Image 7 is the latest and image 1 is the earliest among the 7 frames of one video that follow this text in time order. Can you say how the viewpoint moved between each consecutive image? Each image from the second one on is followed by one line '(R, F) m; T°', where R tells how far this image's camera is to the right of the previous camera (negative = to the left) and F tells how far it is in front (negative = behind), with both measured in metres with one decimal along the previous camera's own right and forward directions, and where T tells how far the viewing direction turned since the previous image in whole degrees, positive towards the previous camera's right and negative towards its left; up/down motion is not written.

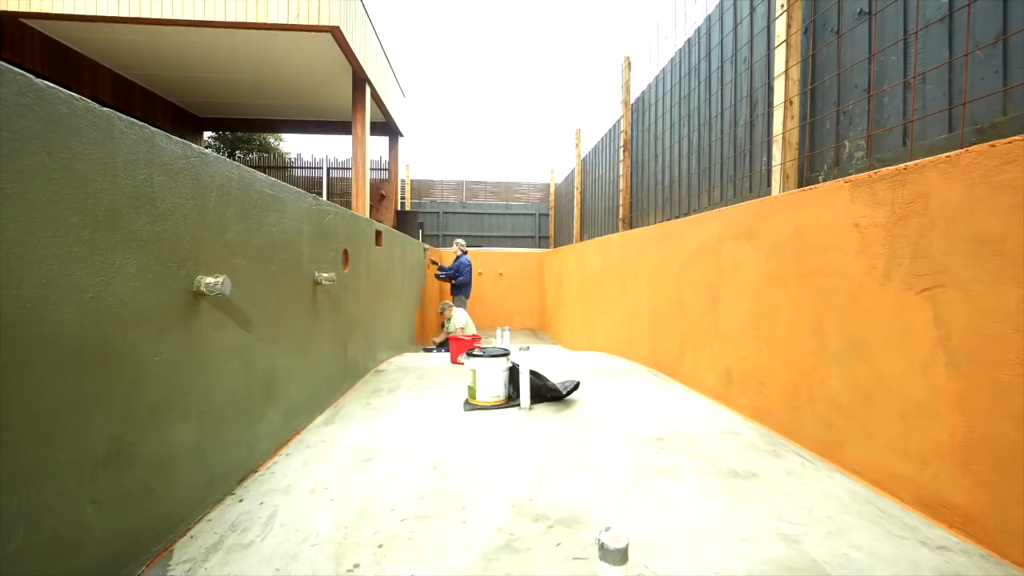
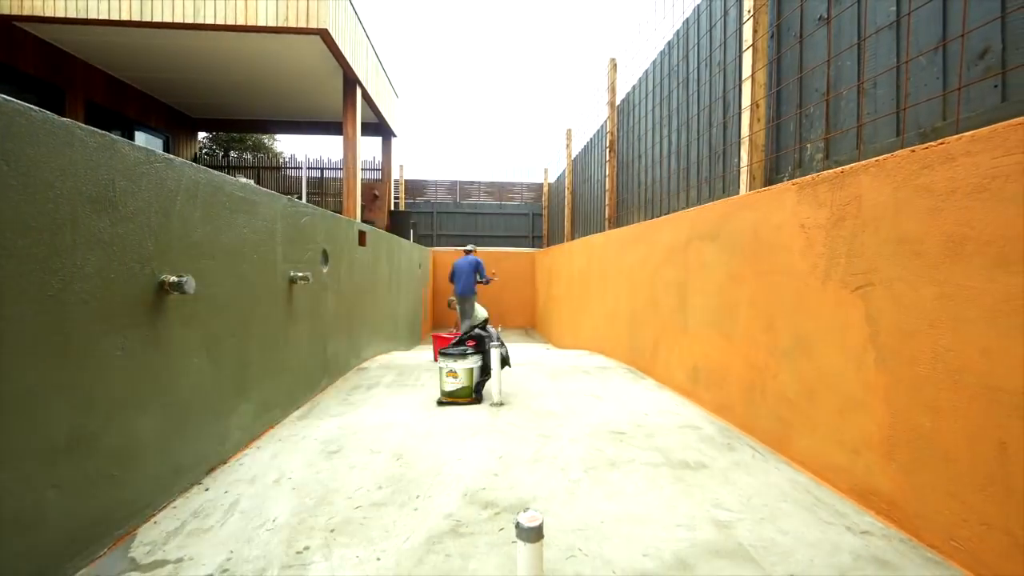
(+0.3, -0.1) m; 0°
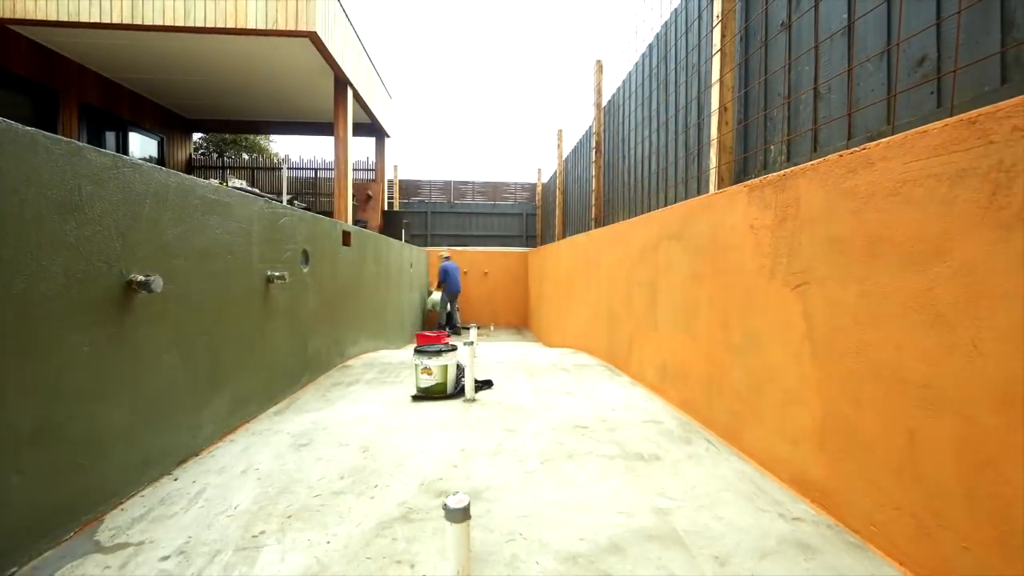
(+0.3, -0.1) m; 0°
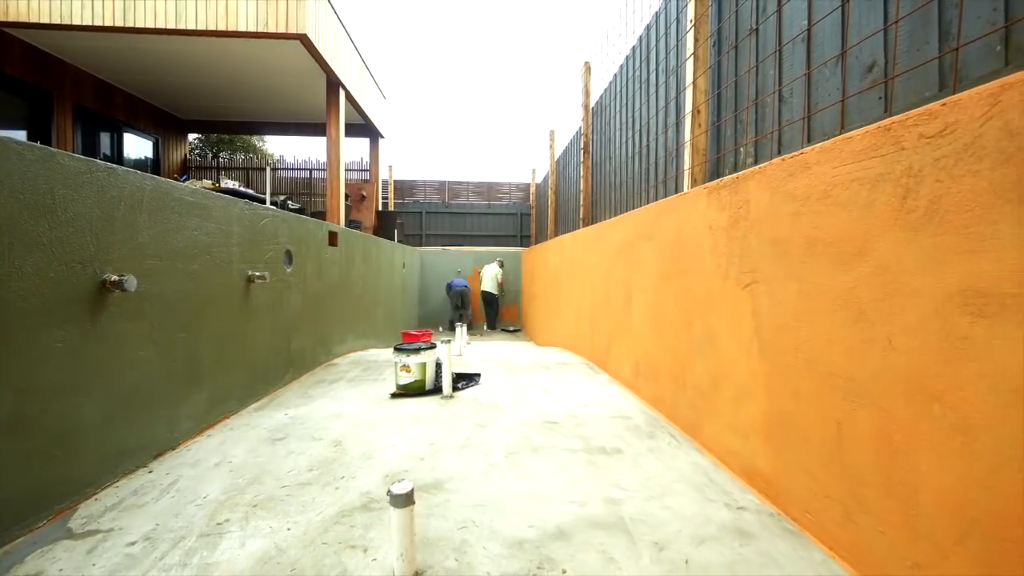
(+0.3, -0.1) m; 0°
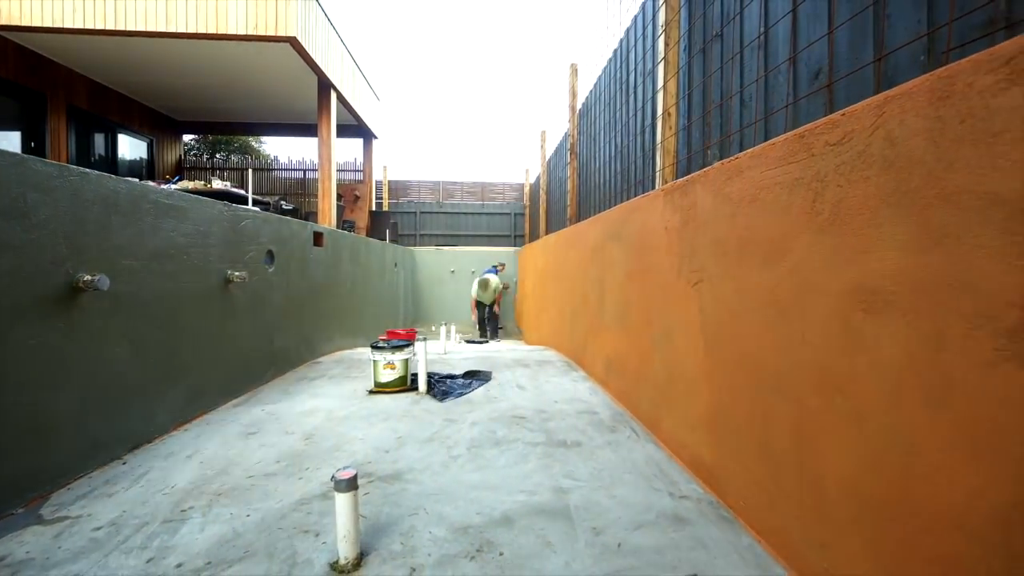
(+0.3, -0.1) m; 0°
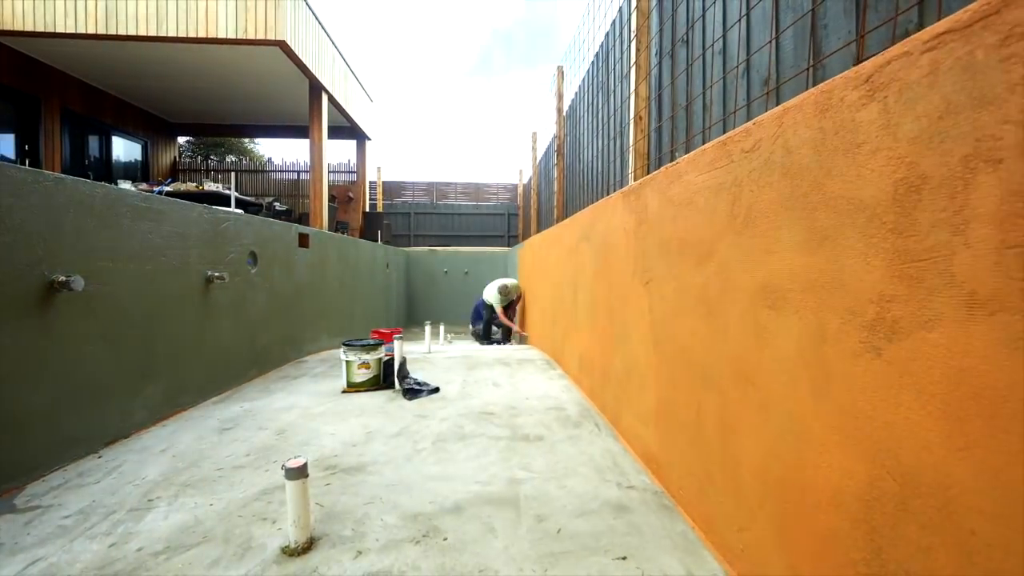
(+0.3, -0.1) m; 0°
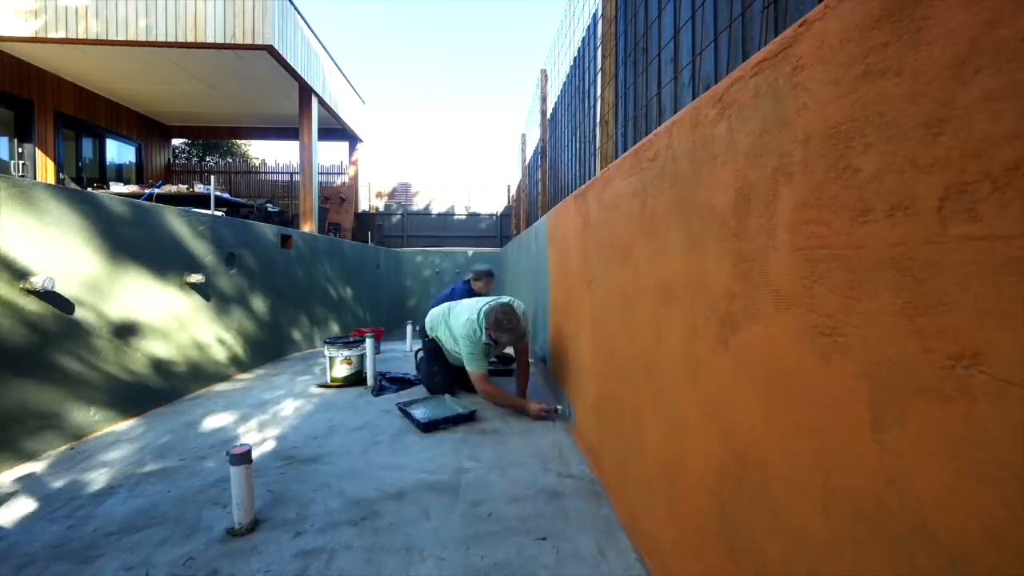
(+0.5, -0.1) m; 0°
